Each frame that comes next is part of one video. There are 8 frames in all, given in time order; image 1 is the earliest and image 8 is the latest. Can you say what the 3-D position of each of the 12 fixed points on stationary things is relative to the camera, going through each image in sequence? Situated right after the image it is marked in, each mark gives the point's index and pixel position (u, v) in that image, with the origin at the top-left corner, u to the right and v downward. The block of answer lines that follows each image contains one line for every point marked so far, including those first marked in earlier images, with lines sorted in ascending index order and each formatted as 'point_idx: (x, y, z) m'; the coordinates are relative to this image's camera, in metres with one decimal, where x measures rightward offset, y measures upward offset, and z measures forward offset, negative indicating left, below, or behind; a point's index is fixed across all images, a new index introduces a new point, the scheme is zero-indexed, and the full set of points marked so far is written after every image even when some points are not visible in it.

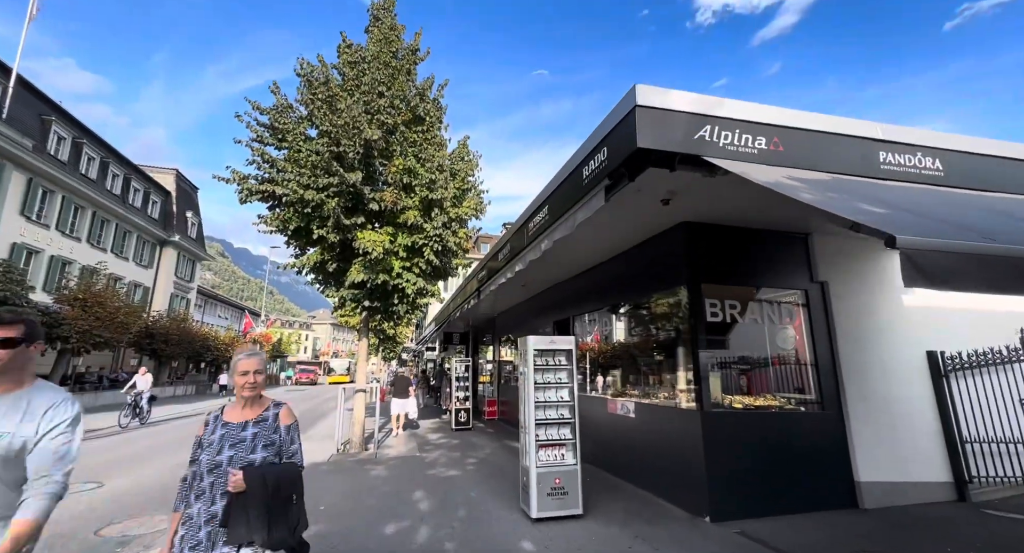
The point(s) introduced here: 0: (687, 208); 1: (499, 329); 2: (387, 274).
0: (+1.8, +0.7, +4.6) m
1: (-0.7, -1.9, +17.0) m
2: (-2.6, +0.2, +9.5) m
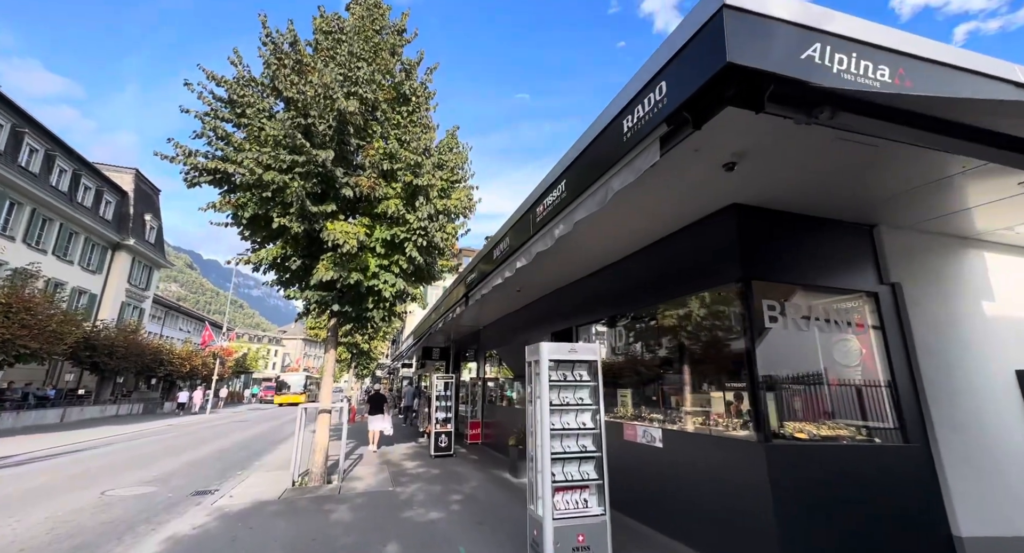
0: (+1.9, +0.8, +3.6) m
1: (-1.2, -2.3, +15.7) m
2: (-2.8, +0.1, +8.2) m
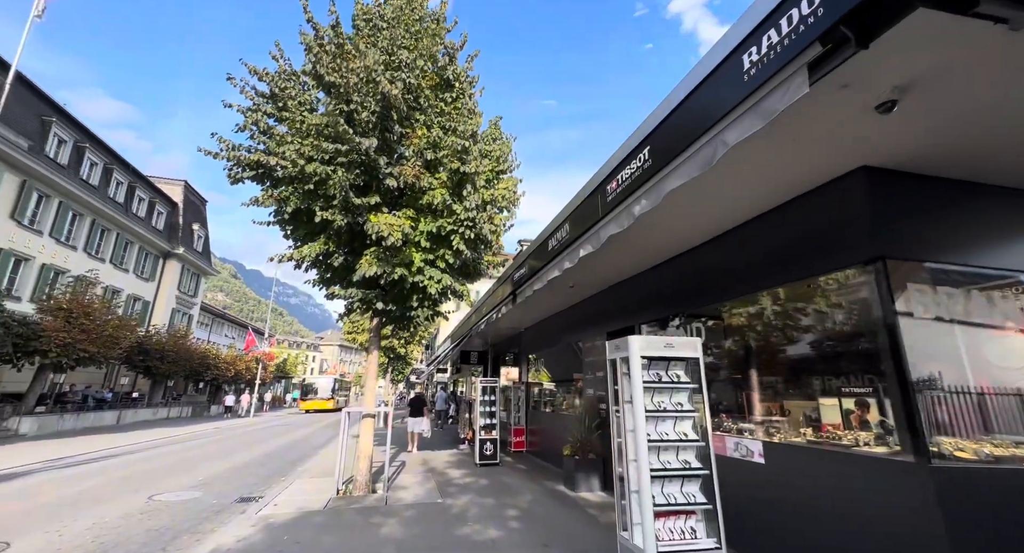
0: (+2.5, +0.9, +2.9) m
1: (+0.2, -2.3, +15.2) m
2: (-1.9, +0.2, +7.8) m
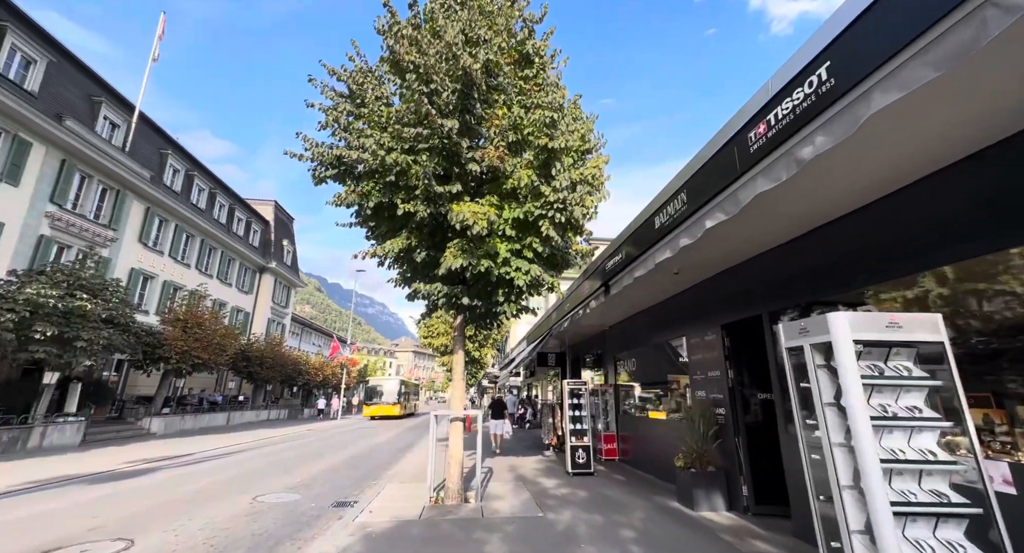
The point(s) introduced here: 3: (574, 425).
0: (+3.1, +1.2, +1.8) m
1: (+3.0, -2.2, +14.2) m
2: (-0.4, +0.3, +7.2) m
3: (+1.5, -3.6, +10.9) m
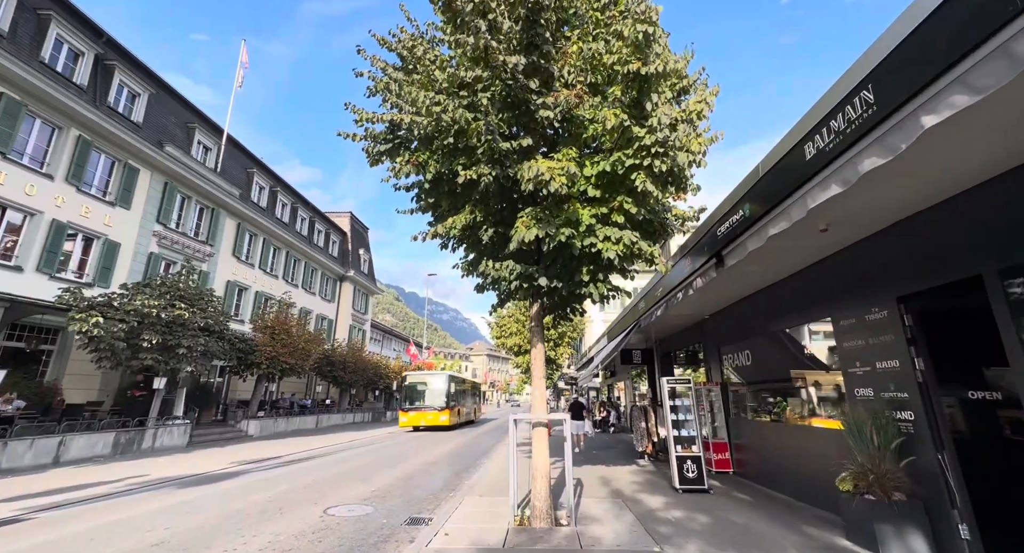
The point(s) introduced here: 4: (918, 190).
0: (+3.3, +1.8, 0.0) m
1: (+5.3, -1.6, +12.2) m
2: (+0.8, +0.6, +5.9) m
3: (+3.4, -3.1, +9.2) m
4: (+4.2, +0.9, +4.6) m
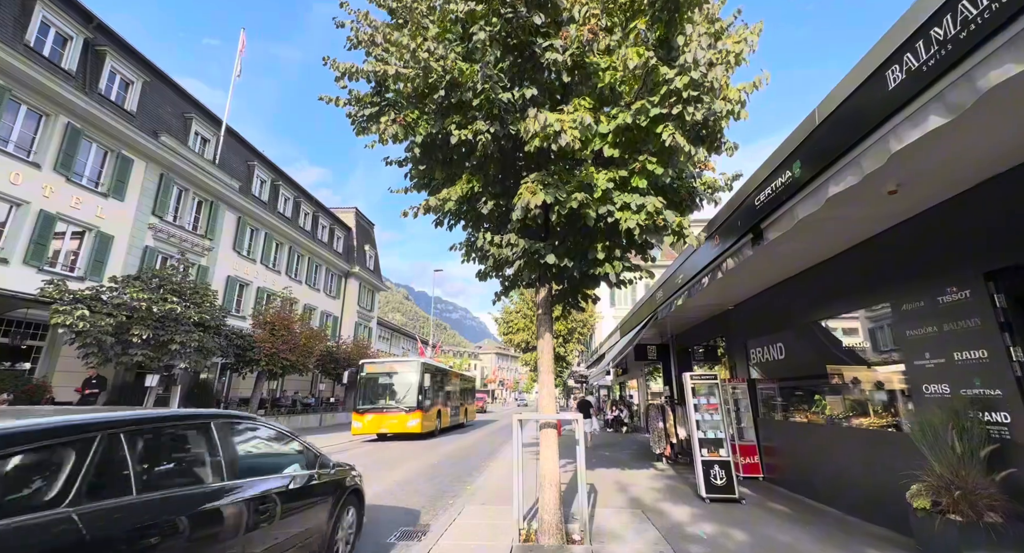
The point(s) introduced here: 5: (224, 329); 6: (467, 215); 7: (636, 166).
0: (+3.2, +2.0, -1.0) m
1: (+5.4, -1.3, +11.2) m
2: (+0.8, +0.9, +5.0) m
3: (+3.5, -2.8, +8.2) m
4: (+4.2, +1.2, +3.6) m
5: (-12.2, -2.2, +19.1) m
6: (-0.6, +0.8, +6.1) m
7: (+1.4, +1.2, +5.1) m
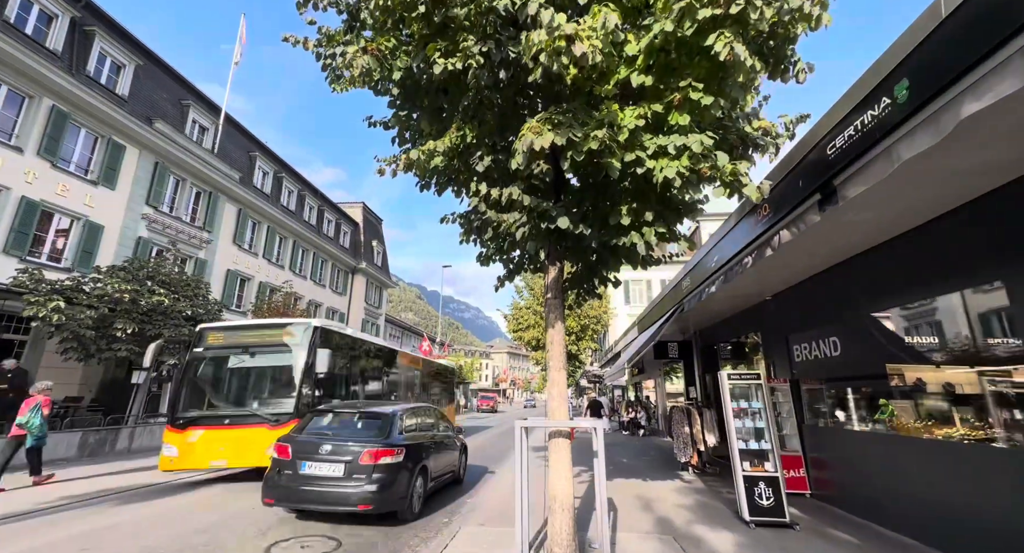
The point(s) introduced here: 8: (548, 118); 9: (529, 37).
0: (+3.1, +2.3, -2.3) m
1: (+5.6, -1.0, +9.9) m
2: (+0.8, +1.2, +3.8) m
3: (+3.5, -2.5, +6.9) m
4: (+4.1, +1.5, +2.3) m
5: (-11.8, -1.9, +18.2) m
6: (-0.6, +1.1, +4.9) m
7: (+1.4, +1.5, +3.8) m
8: (+0.3, +1.4, +3.7) m
9: (+0.2, +1.9, +3.5) m
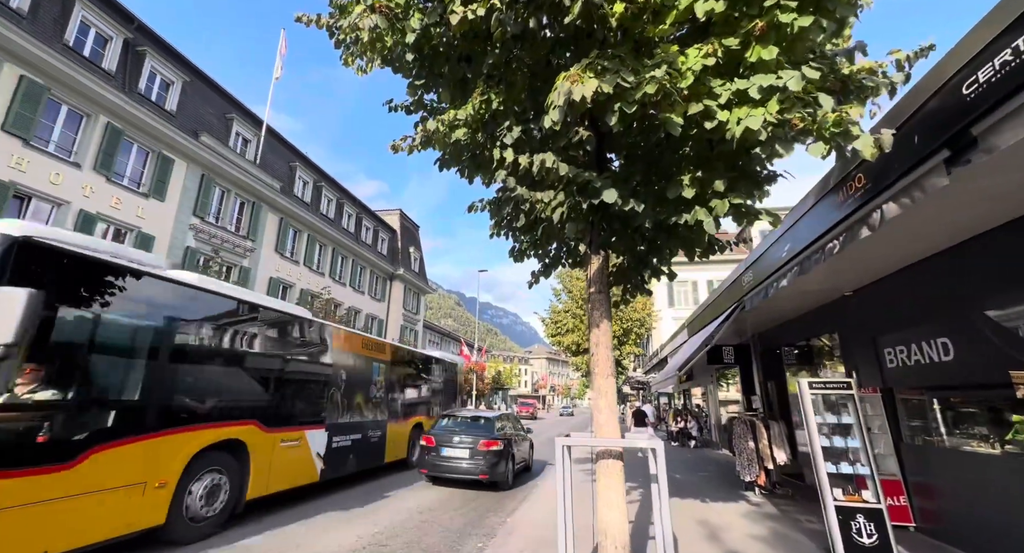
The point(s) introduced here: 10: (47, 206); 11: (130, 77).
0: (+2.8, +2.5, -3.3) m
1: (+6.3, -0.9, +8.6) m
2: (+1.0, +1.3, +2.9) m
3: (+4.1, -2.4, +5.8) m
4: (+4.2, +1.7, +1.2) m
5: (-10.3, -2.2, +18.4) m
6: (-0.3, +1.2, +4.2) m
7: (+1.7, +1.7, +2.9) m
8: (+0.5, +1.5, +3.0) m
9: (+0.4, +2.0, +2.7) m
10: (-15.7, +2.3, +15.1) m
11: (-14.9, +7.7, +17.5) m
